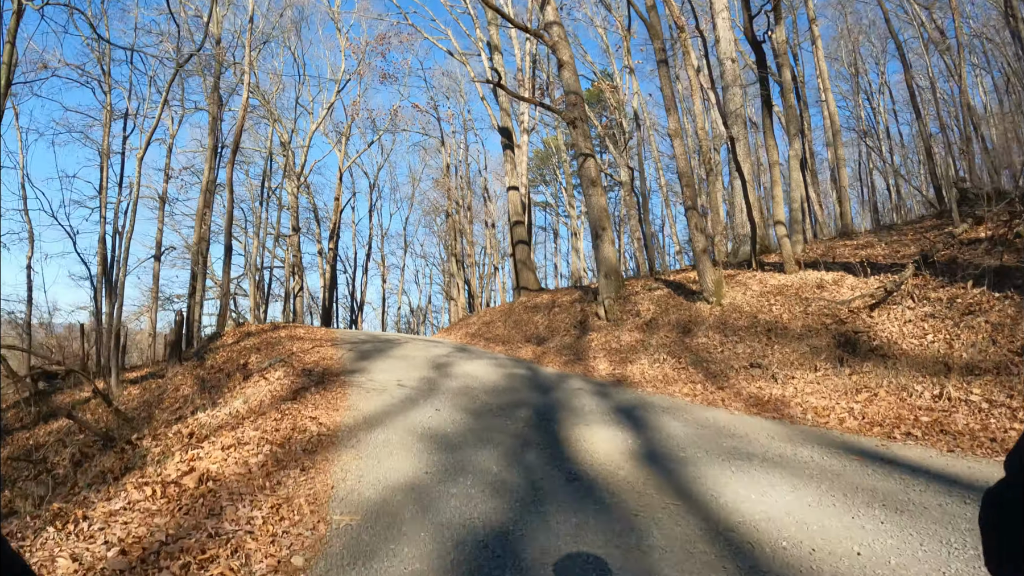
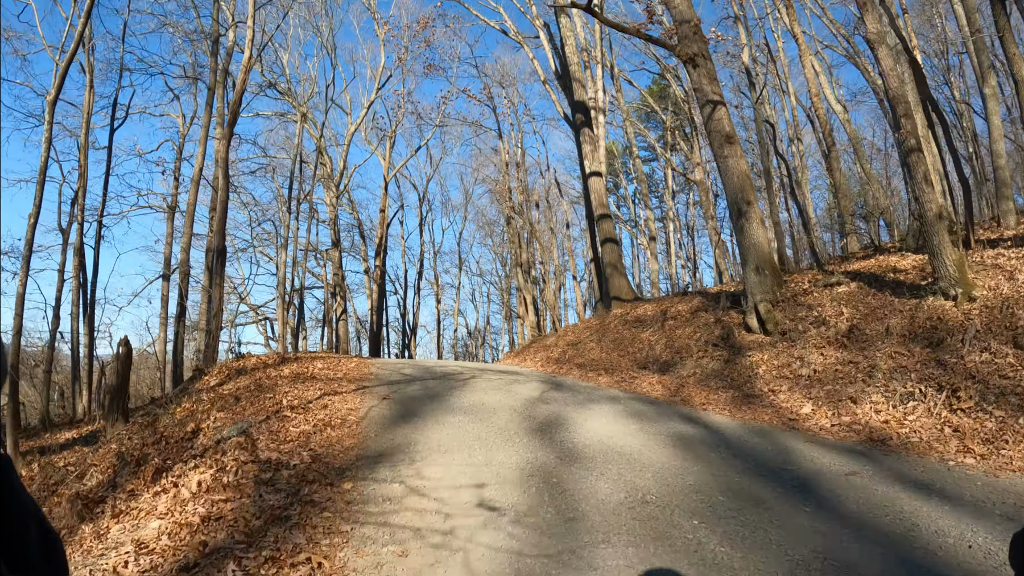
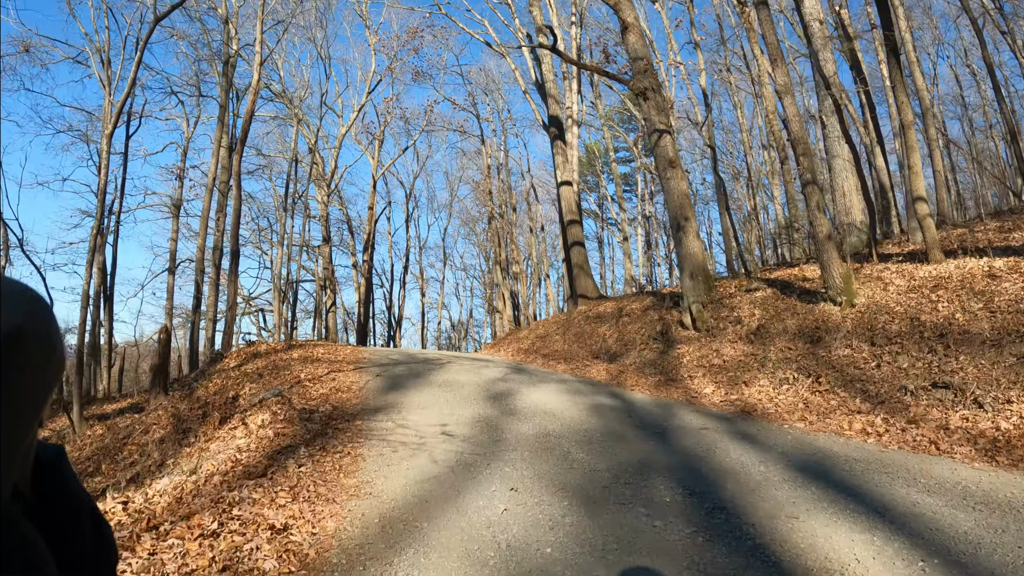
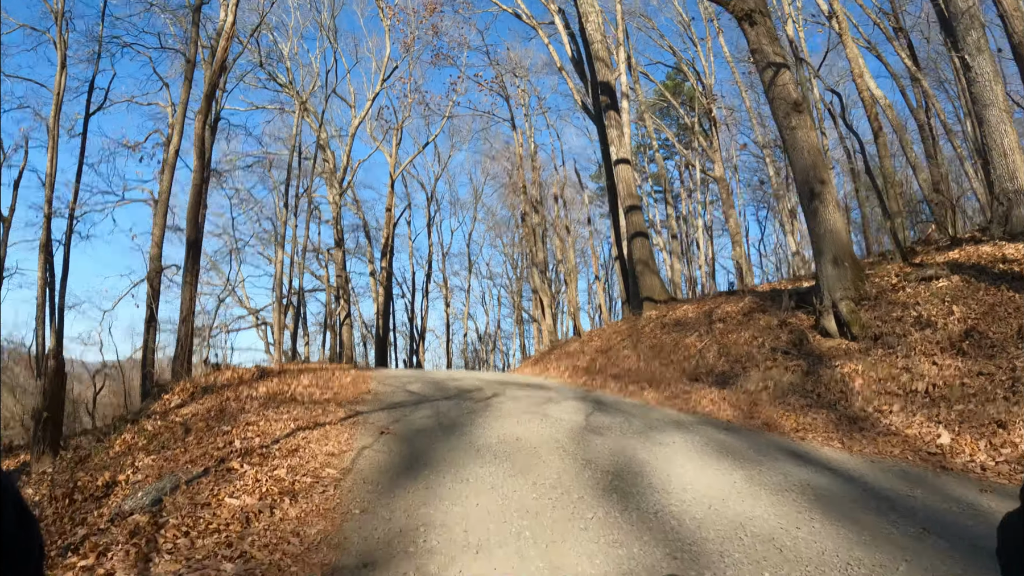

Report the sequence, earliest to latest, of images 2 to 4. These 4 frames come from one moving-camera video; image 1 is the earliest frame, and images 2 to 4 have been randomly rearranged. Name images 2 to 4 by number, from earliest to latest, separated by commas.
3, 2, 4
